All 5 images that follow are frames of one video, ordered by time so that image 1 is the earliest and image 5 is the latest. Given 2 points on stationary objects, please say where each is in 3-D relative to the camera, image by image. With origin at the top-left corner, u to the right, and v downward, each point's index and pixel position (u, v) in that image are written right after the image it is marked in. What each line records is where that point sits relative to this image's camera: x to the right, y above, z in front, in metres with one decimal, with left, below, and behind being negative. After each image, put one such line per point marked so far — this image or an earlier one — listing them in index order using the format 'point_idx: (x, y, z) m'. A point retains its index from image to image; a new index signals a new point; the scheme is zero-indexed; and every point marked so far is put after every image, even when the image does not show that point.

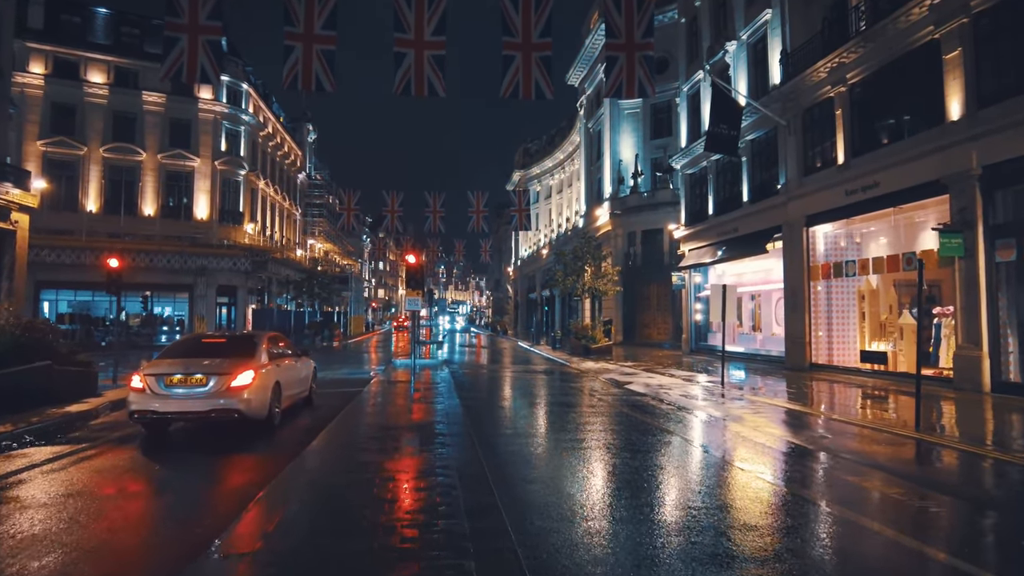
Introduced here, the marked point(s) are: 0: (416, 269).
0: (-2.7, +0.5, +18.4) m
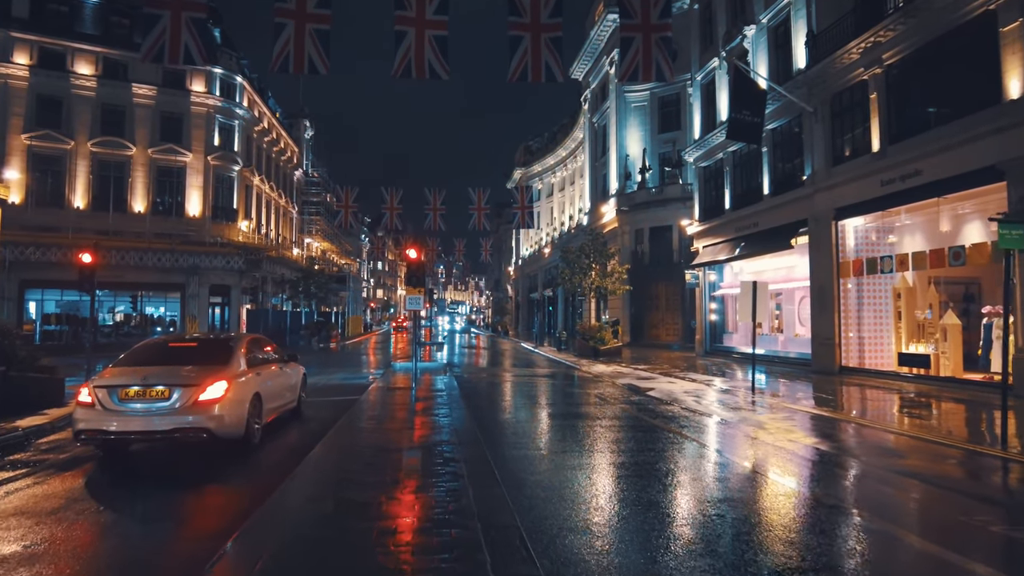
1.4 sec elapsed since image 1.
0: (-2.5, +0.6, +17.0) m
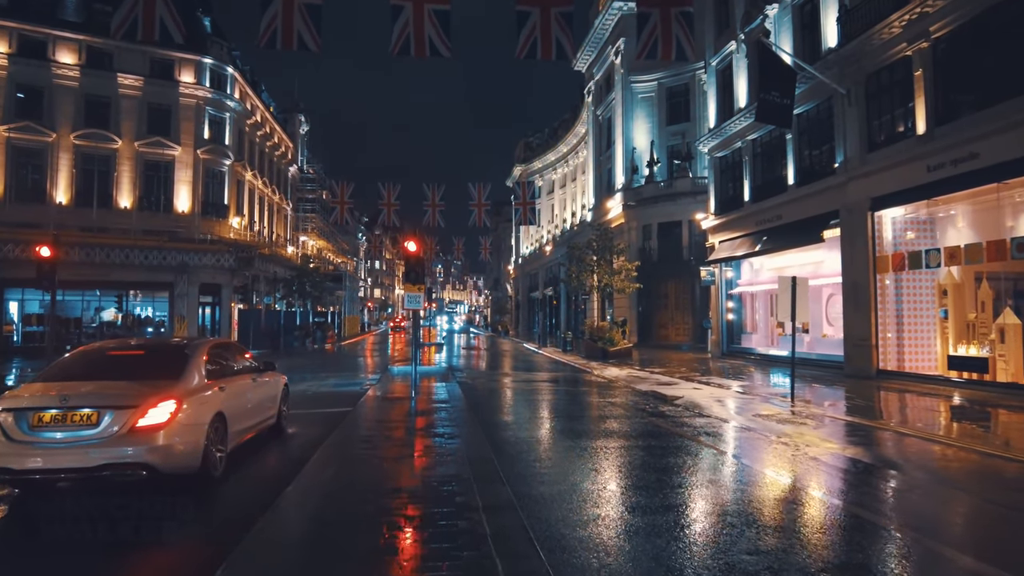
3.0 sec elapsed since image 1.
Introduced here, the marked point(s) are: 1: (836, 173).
0: (-2.3, +0.7, +15.4) m
1: (+9.4, +3.3, +18.9) m
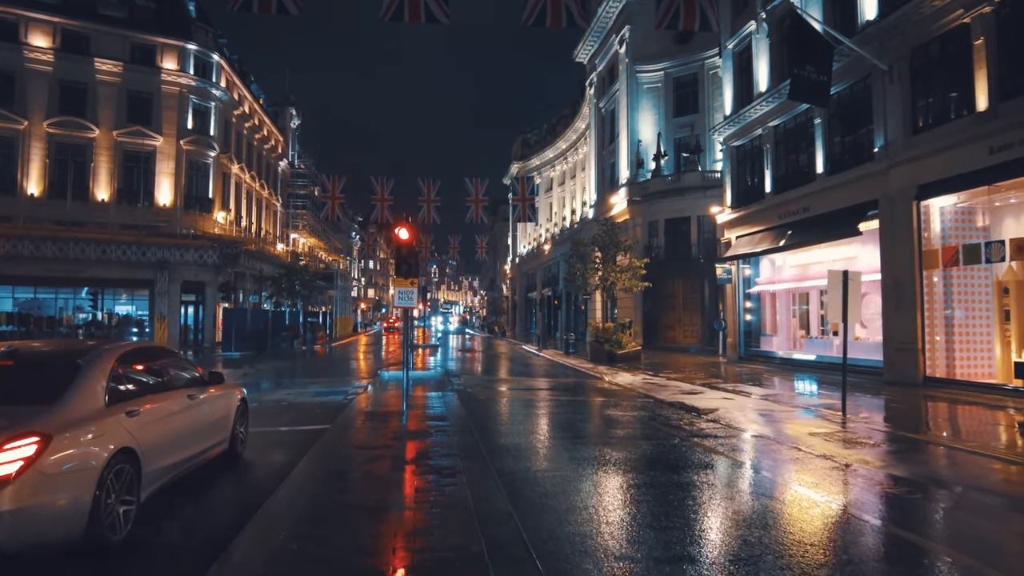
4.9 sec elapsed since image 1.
0: (-2.1, +0.8, +13.5) m
1: (+9.5, +3.4, +17.1) m
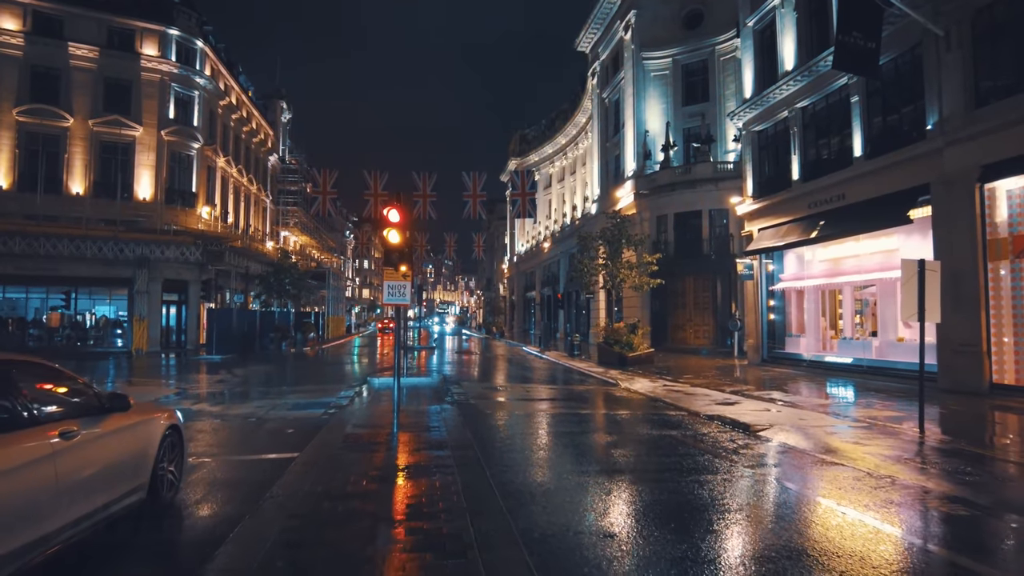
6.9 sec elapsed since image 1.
0: (-1.9, +0.9, +11.5) m
1: (+9.6, +3.5, +15.2) m
